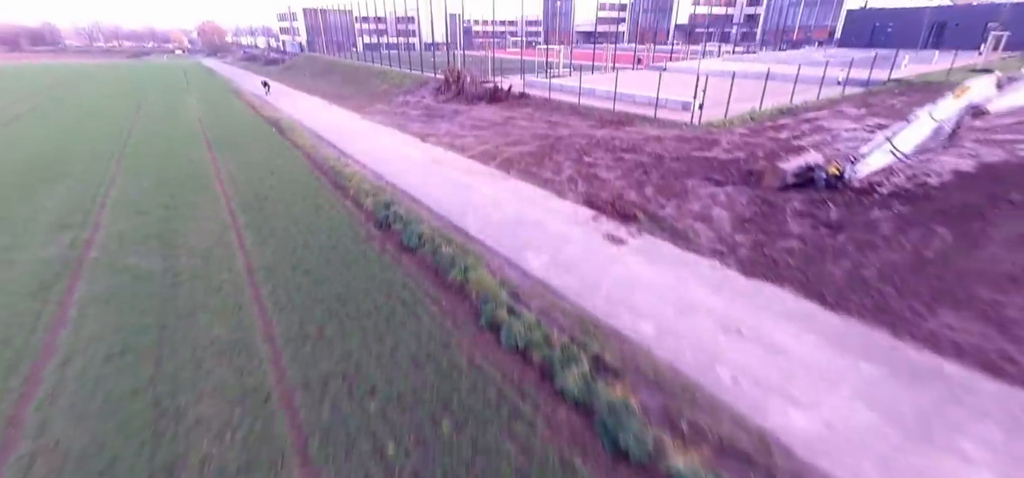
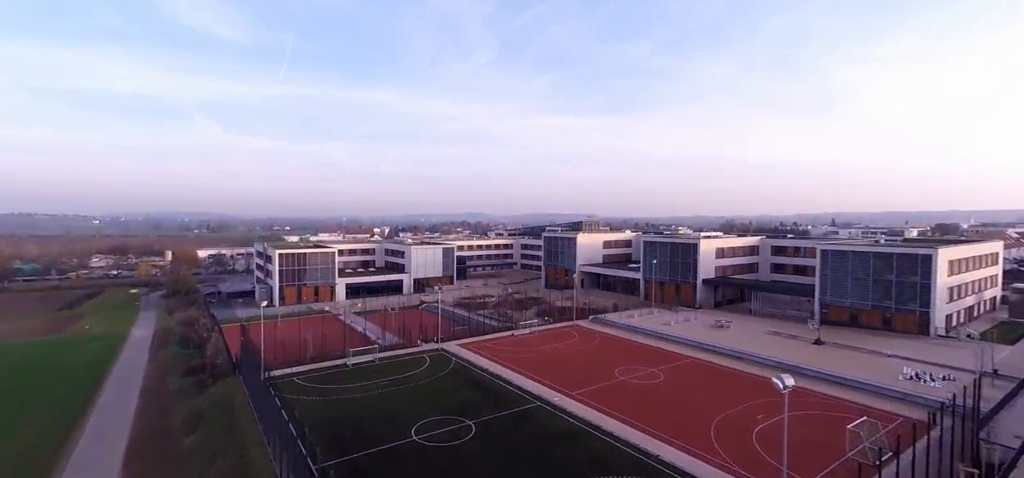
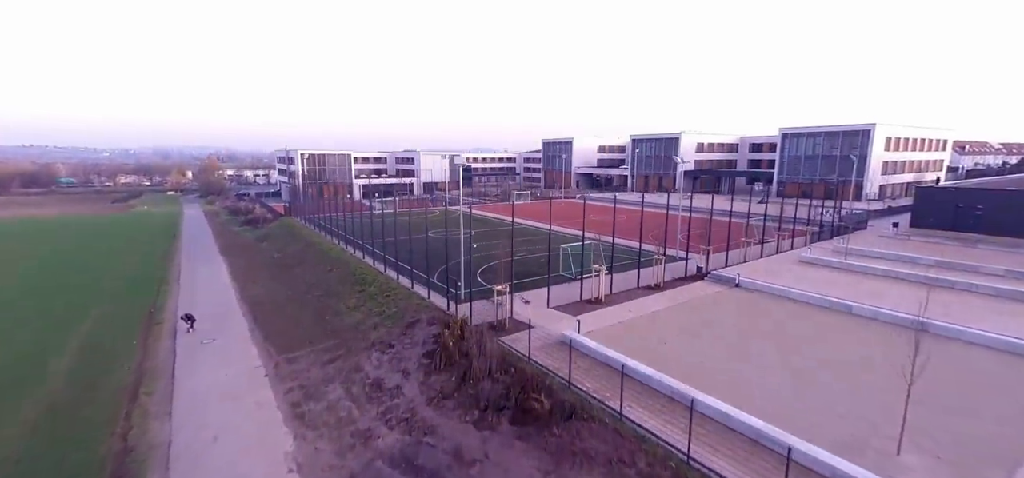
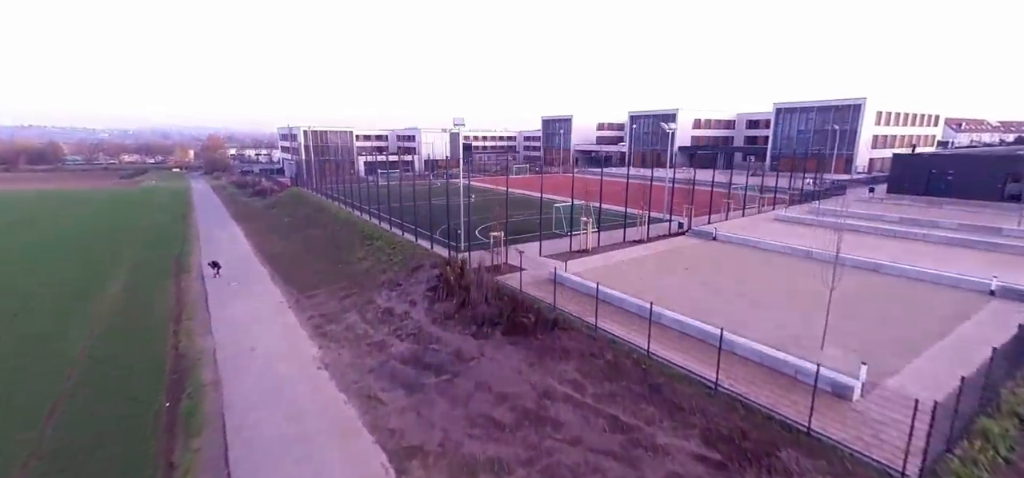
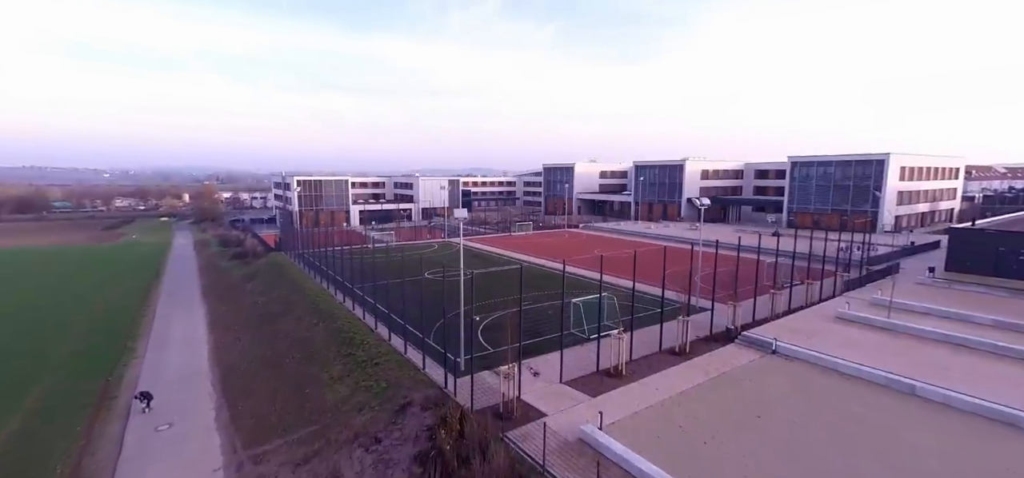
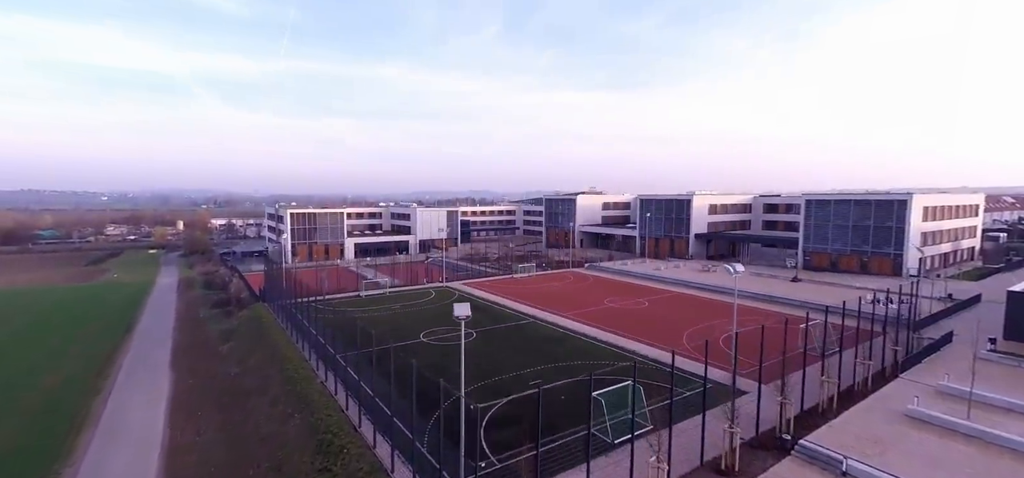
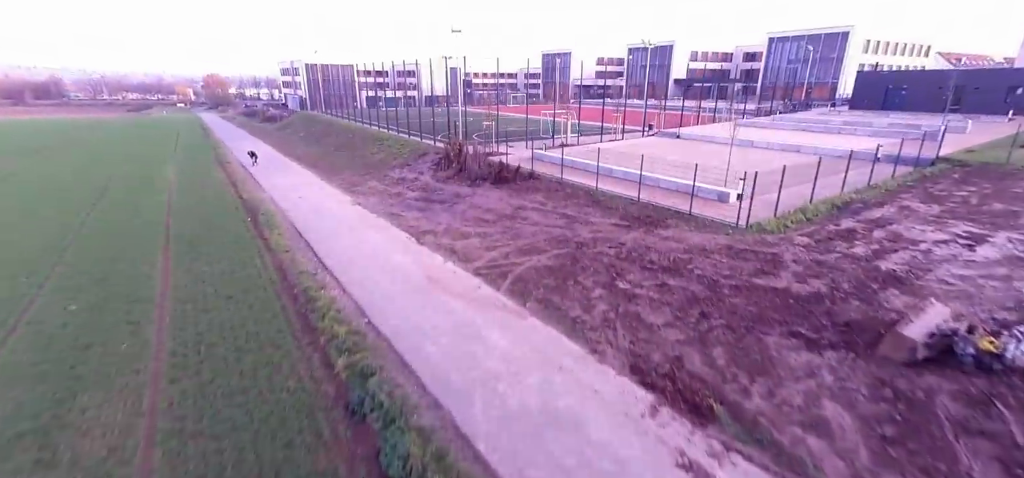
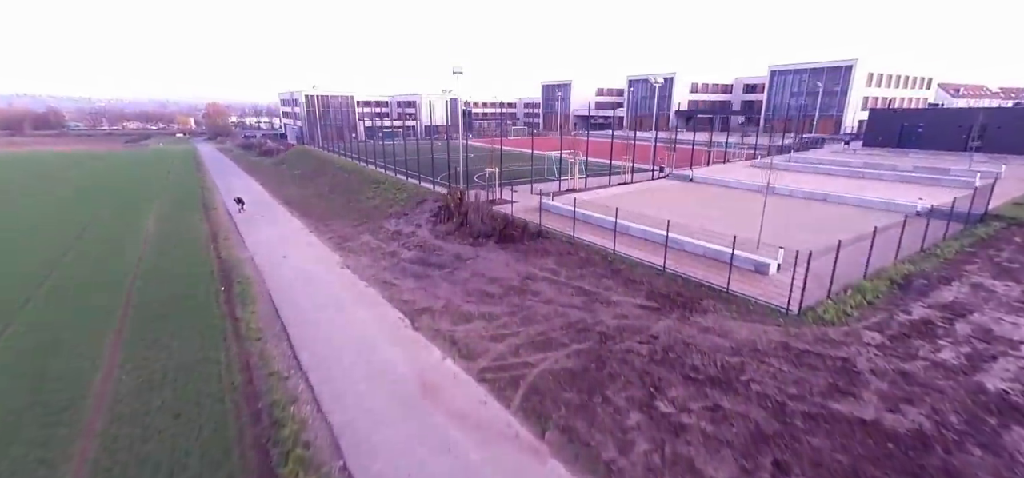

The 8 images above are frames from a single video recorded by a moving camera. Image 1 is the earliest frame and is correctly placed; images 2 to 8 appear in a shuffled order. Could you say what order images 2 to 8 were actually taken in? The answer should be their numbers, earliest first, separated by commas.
7, 8, 4, 3, 5, 6, 2
